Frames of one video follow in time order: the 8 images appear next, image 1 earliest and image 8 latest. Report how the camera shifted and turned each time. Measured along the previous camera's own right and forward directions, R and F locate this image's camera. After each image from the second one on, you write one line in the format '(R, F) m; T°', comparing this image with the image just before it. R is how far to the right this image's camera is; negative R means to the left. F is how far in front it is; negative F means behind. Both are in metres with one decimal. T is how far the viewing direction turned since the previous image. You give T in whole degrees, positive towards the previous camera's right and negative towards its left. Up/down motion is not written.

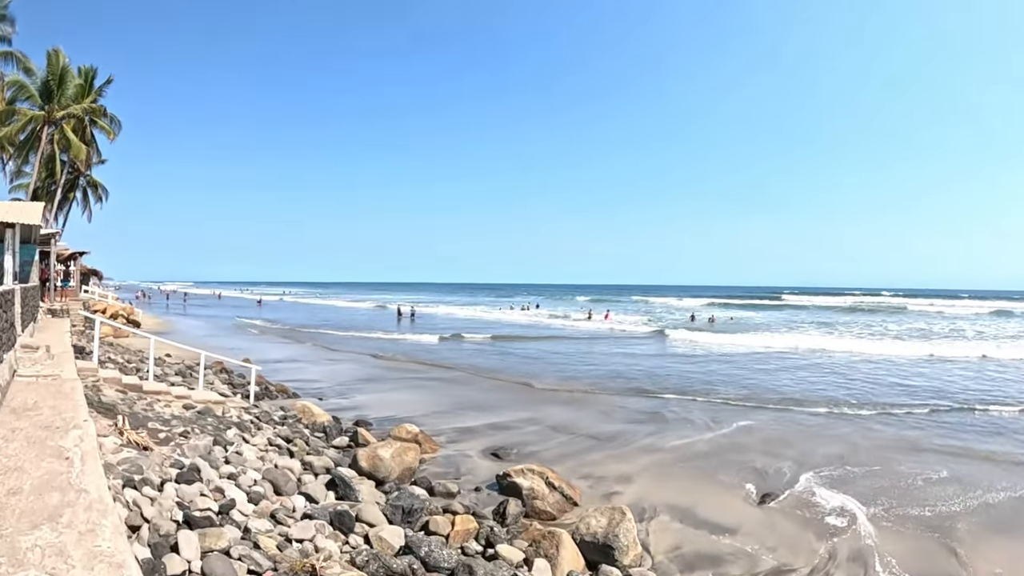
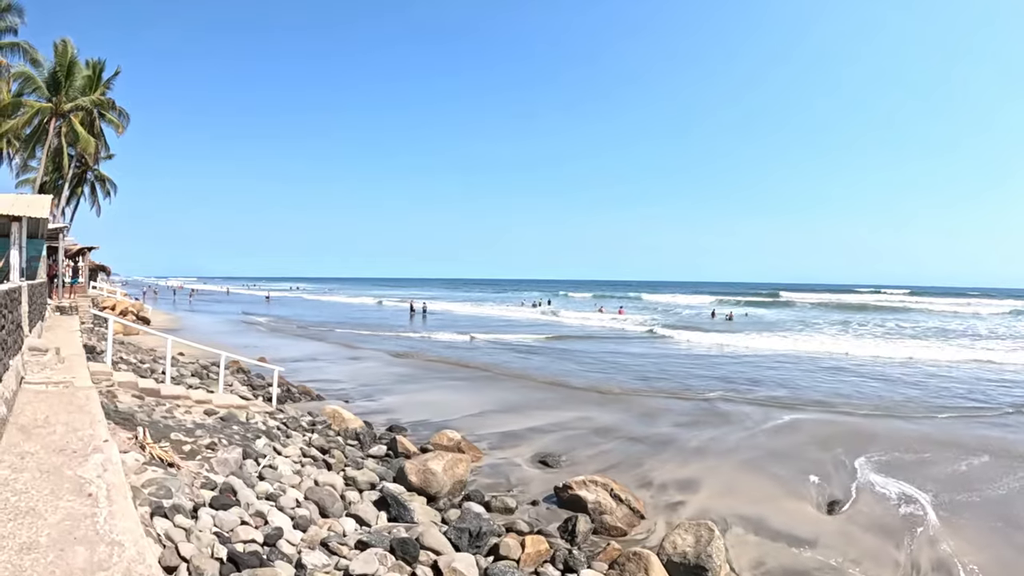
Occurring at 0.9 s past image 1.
(-0.7, +0.8) m; 0°
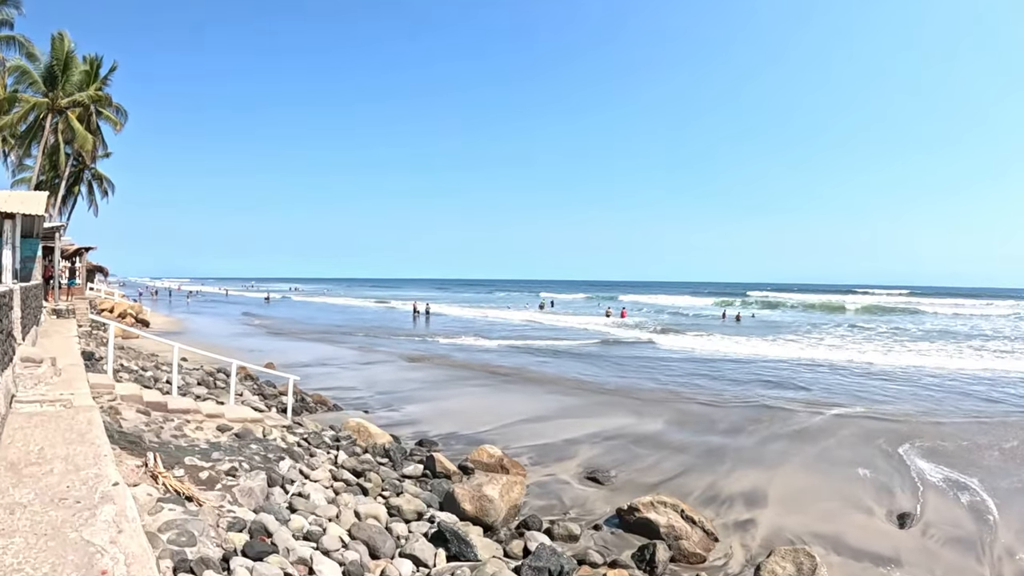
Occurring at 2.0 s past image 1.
(-0.7, +0.9) m; 0°
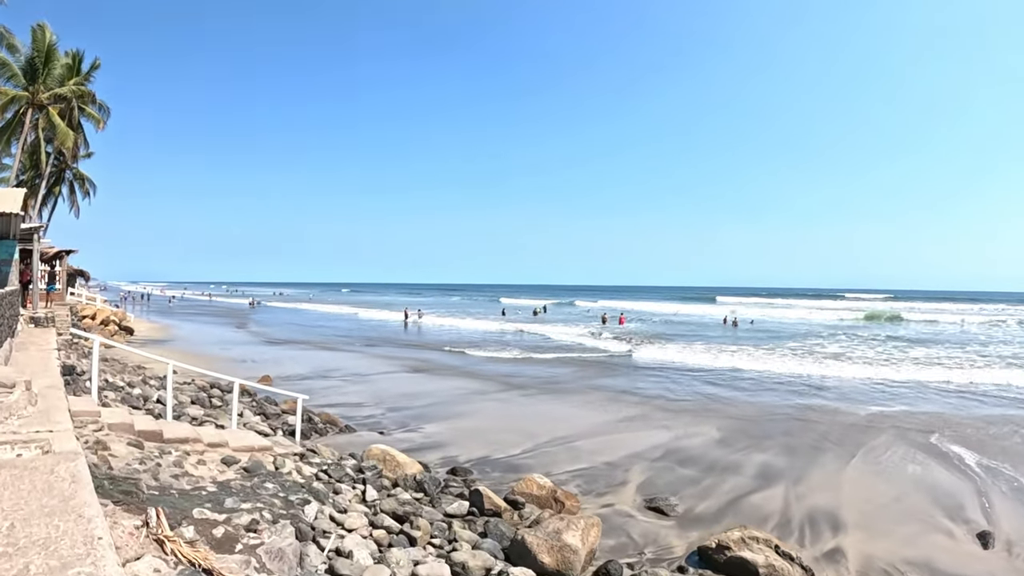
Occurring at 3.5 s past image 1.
(-0.8, +1.1) m; +1°
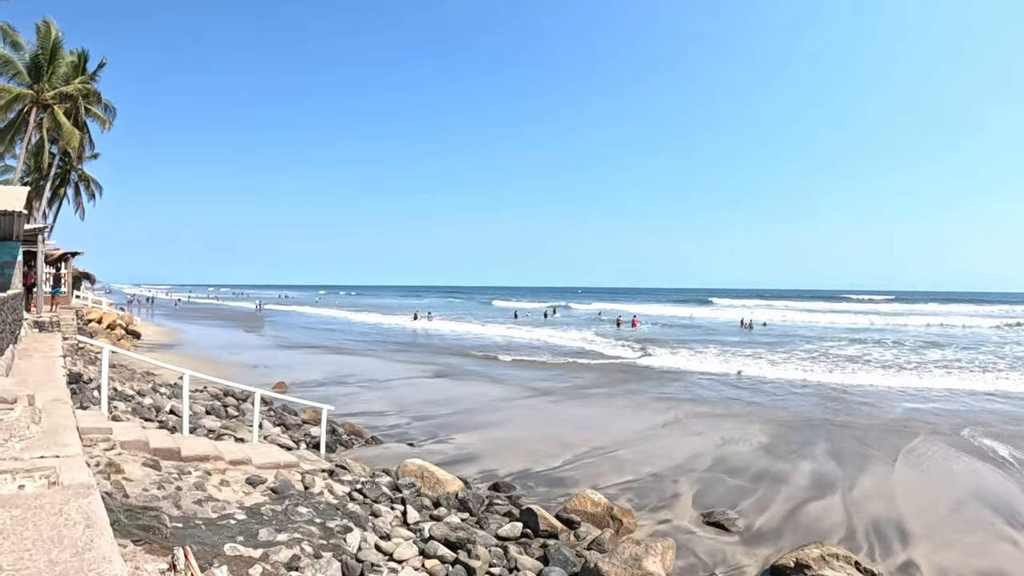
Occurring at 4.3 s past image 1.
(-0.6, +0.7) m; 0°
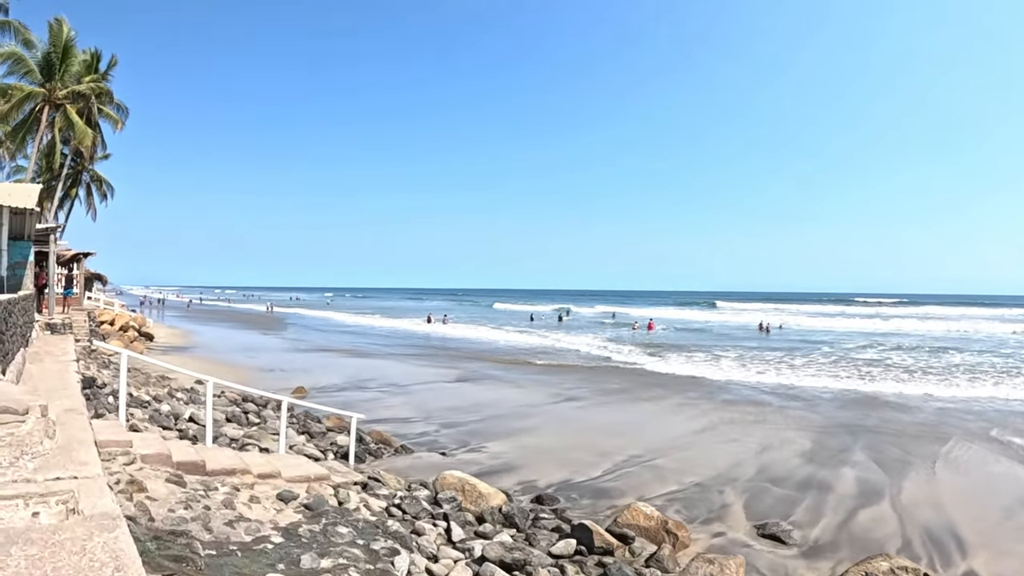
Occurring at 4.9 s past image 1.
(-0.5, +0.5) m; -1°
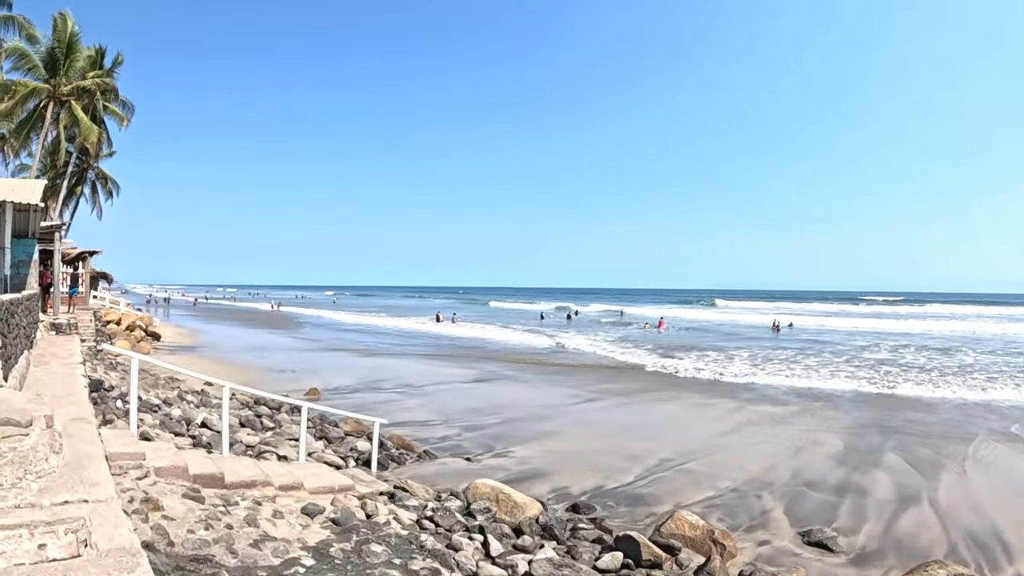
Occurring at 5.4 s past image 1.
(-0.4, +0.5) m; 0°
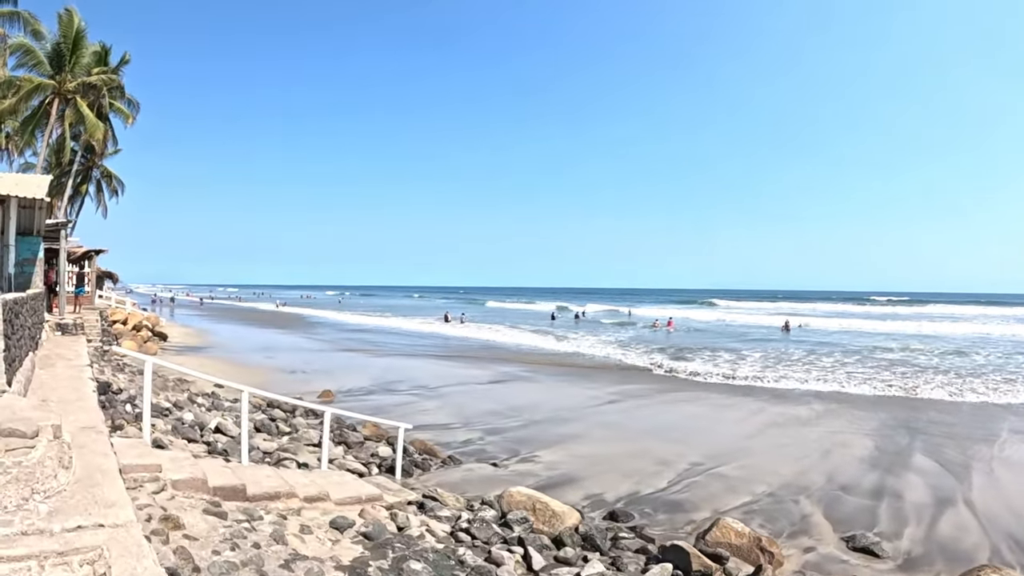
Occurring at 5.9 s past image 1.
(-0.3, +0.4) m; 0°
